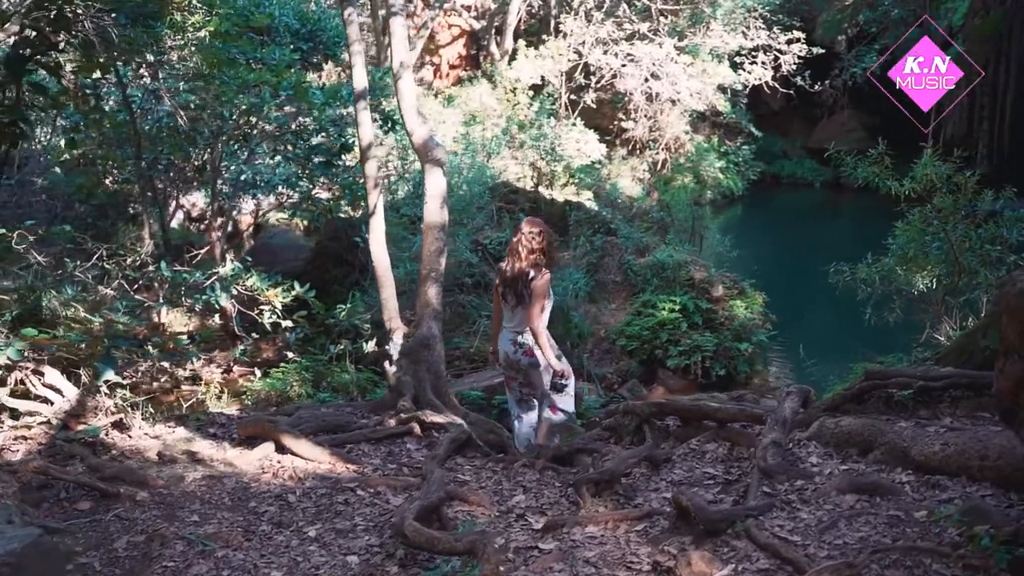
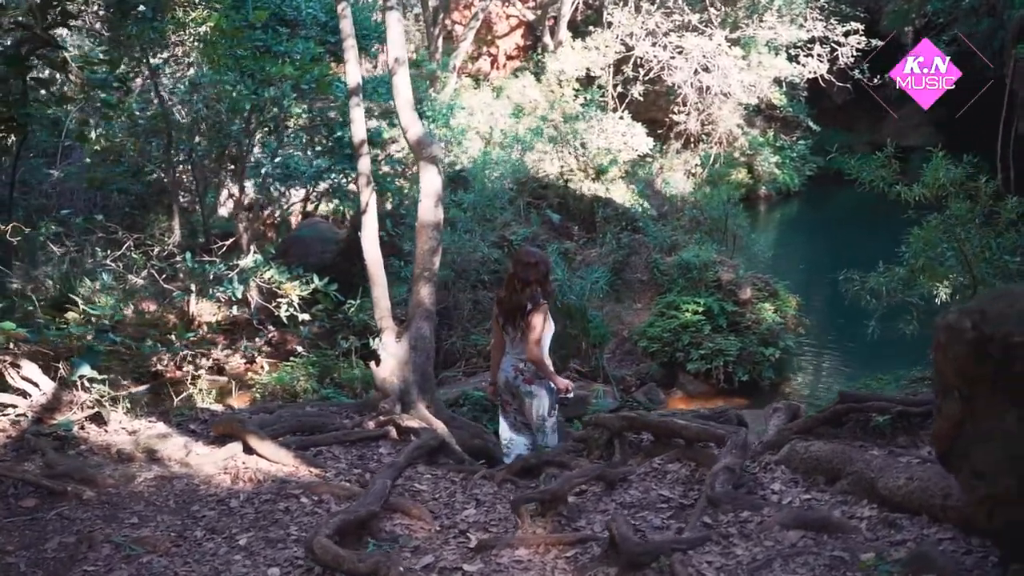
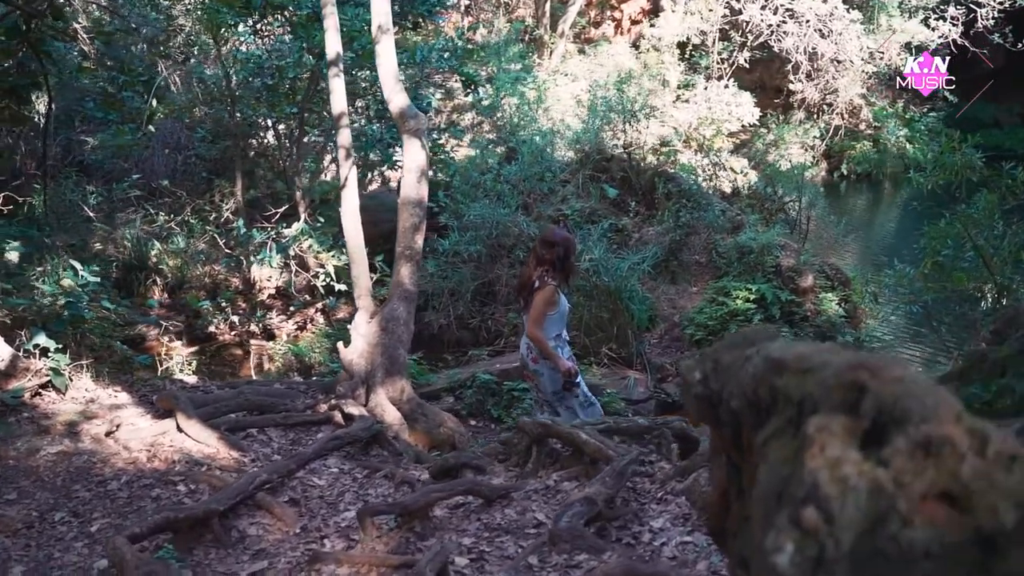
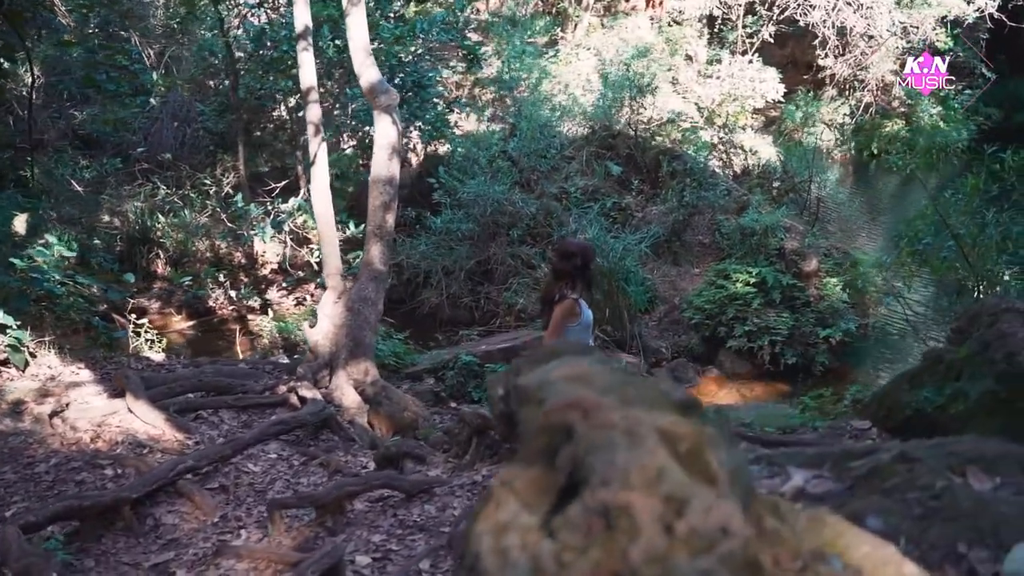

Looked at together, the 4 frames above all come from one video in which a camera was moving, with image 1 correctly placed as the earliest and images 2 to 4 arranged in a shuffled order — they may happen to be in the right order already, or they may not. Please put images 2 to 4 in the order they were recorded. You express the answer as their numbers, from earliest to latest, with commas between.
2, 3, 4
